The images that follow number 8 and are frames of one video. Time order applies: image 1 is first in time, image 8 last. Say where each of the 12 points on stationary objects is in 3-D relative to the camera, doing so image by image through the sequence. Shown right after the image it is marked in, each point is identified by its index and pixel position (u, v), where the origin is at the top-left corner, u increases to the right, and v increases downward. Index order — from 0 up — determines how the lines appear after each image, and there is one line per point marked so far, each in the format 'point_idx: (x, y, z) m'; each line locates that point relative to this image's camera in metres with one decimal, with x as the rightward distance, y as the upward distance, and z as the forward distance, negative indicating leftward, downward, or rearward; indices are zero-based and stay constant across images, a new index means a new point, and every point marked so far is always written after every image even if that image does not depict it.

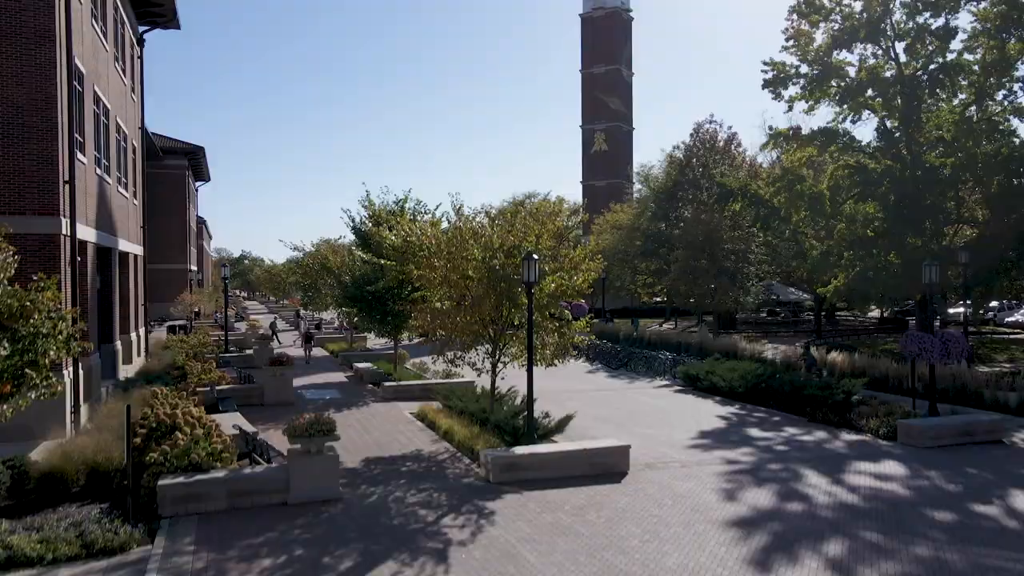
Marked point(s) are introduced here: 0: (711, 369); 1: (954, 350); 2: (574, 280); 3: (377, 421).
0: (+16.6, -6.8, +17.0) m
1: (+27.4, -3.9, +12.6) m
2: (+3.4, +0.2, +11.3) m
3: (-8.8, -8.6, +13.1) m
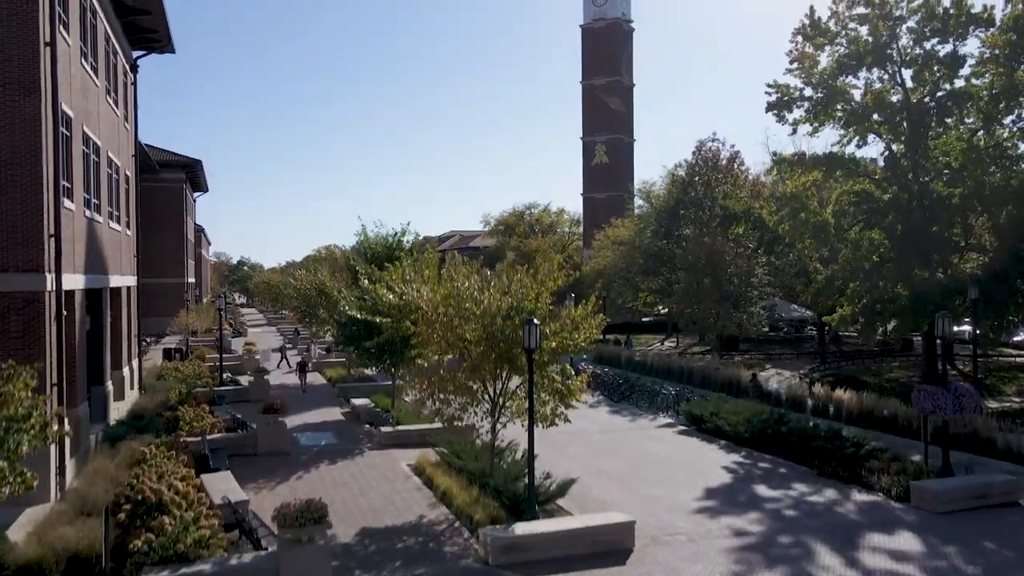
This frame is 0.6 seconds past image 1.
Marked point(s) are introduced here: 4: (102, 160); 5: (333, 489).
0: (+16.6, -10.0, +16.6) m
1: (+27.4, -7.1, +12.2) m
2: (+3.4, -2.9, +11.0) m
3: (-8.8, -11.8, +12.8) m
4: (-32.7, +10.1, +16.2) m
5: (-10.6, -11.9, +12.0) m
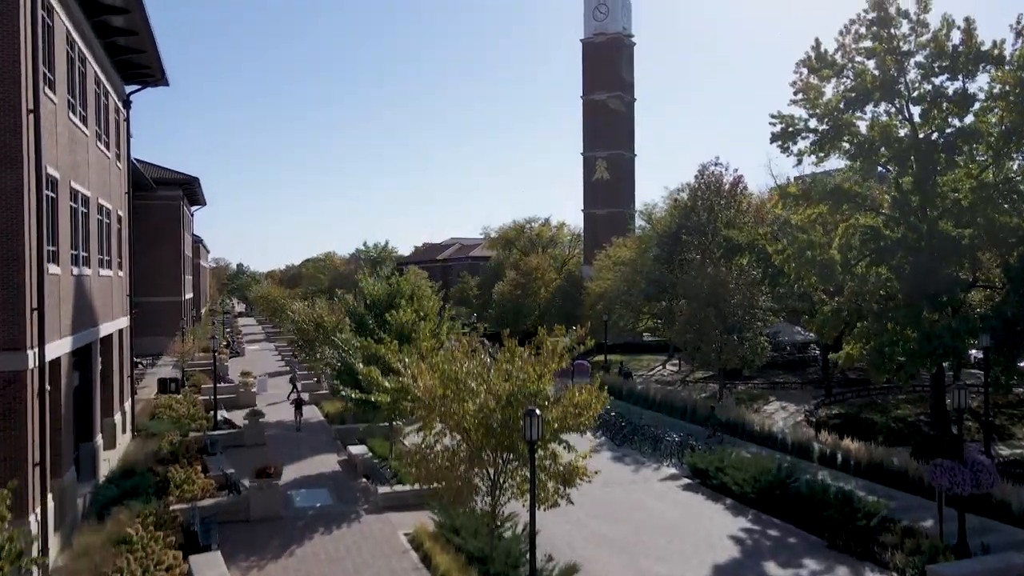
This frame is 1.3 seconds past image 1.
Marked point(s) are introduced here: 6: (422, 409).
0: (+16.7, -14.1, +16.2) m
1: (+27.4, -11.2, +11.8) m
2: (+3.4, -7.0, +10.5) m
3: (-8.7, -15.9, +12.3) m
4: (-32.7, +6.0, +15.8) m
5: (-10.6, -16.0, +11.6) m
6: (-4.5, -6.0, +10.3) m
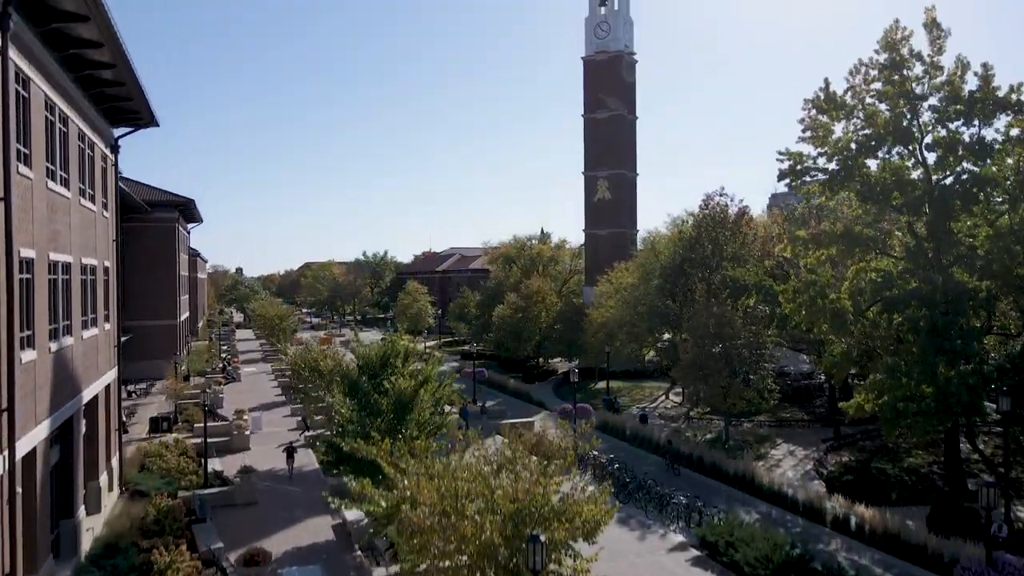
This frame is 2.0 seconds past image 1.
0: (+16.8, -19.2, +15.5) m
1: (+27.5, -16.2, +11.1) m
2: (+3.5, -12.1, +9.8) m
3: (-8.6, -20.9, +11.6) m
4: (-32.6, +1.0, +15.1) m
5: (-10.5, -21.0, +10.9) m
6: (-4.4, -11.0, +9.6) m
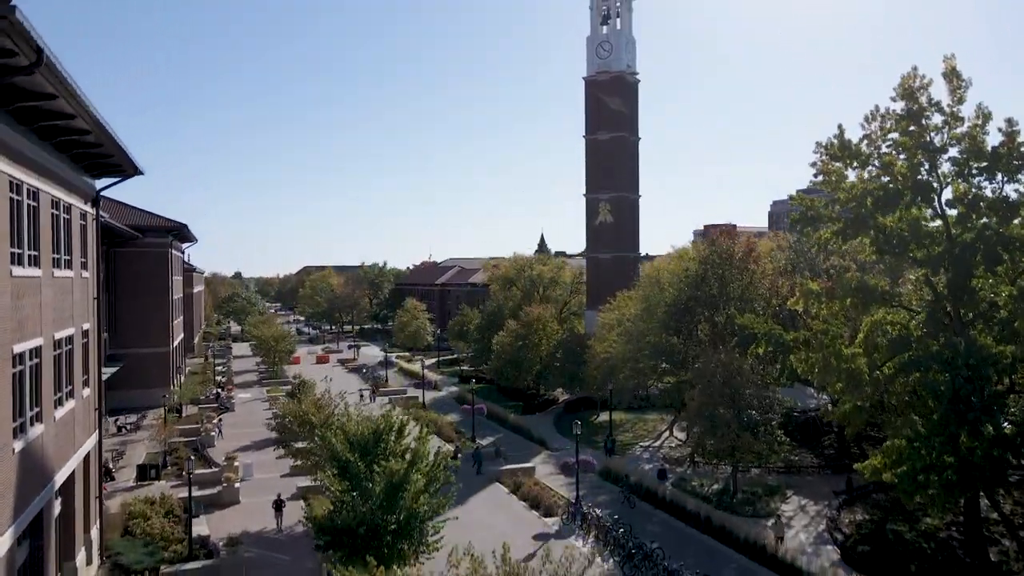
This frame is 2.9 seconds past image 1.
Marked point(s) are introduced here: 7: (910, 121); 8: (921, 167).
0: (+16.8, -24.9, +14.5) m
1: (+27.5, -22.0, +10.2) m
2: (+3.5, -17.8, +8.9) m
3: (-8.6, -26.6, +10.7) m
4: (-32.5, -4.7, +14.1) m
5: (-10.5, -26.8, +9.9) m
6: (-4.4, -16.7, +8.6) m
7: (+38.4, +16.1, +19.6) m
8: (+39.3, +11.7, +19.8) m
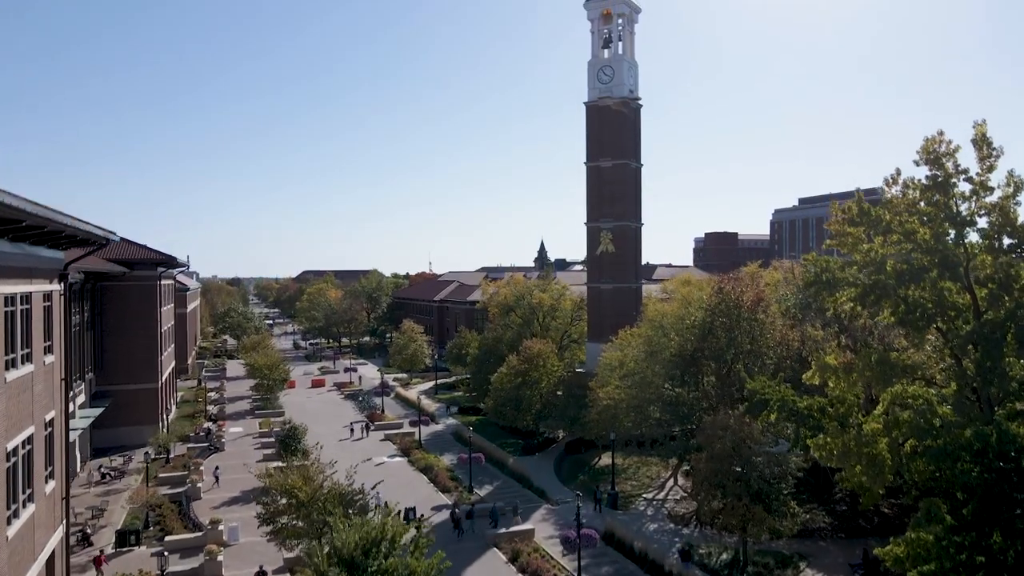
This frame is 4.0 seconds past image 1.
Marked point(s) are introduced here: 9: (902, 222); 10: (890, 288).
0: (+16.5, -32.1, +13.2) m
1: (+27.2, -29.1, +8.9) m
2: (+3.3, -25.0, +7.6) m
3: (-8.9, -33.8, +9.4) m
4: (-32.8, -11.8, +12.8) m
5: (-10.7, -33.9, +8.6) m
6: (-4.6, -23.9, +7.3) m
7: (+38.2, +8.9, +18.3) m
8: (+39.1, +4.5, +18.5) m
9: (+37.4, +6.1, +19.5) m
10: (+36.5, -0.2, +19.8) m
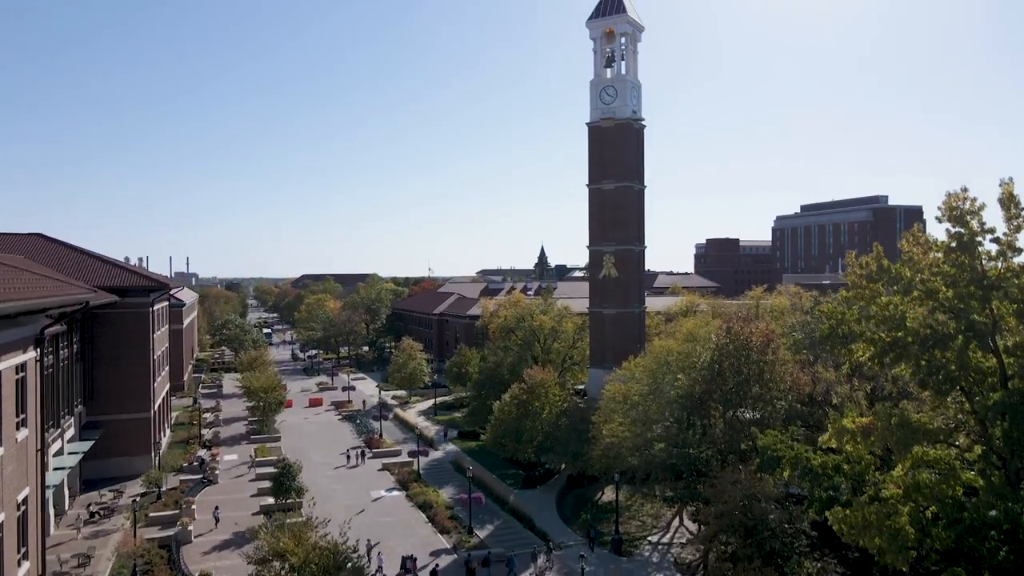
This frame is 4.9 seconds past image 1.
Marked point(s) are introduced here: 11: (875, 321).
0: (+16.7, -37.6, +12.3) m
1: (+27.4, -34.7, +7.9) m
2: (+3.4, -30.5, +6.6) m
3: (-8.7, -39.4, +8.4) m
4: (-32.7, -17.4, +11.9) m
5: (-10.6, -39.5, +7.7) m
6: (-4.5, -29.5, +6.4) m
7: (+38.3, +3.4, +17.4) m
8: (+39.2, -1.0, +17.5) m
9: (+37.5, +0.6, +18.5) m
10: (+36.7, -5.8, +18.9) m
11: (+35.7, -3.5, +19.9) m
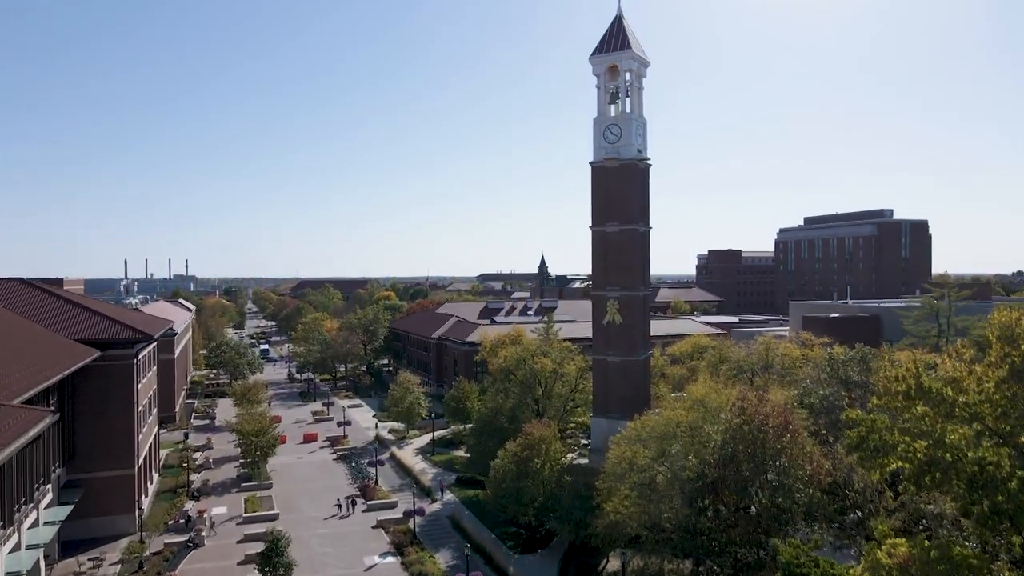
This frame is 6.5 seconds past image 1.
0: (+16.7, -47.7, +10.5) m
1: (+27.4, -44.7, +6.1) m
2: (+3.5, -40.6, +4.8) m
3: (-8.7, -49.4, +6.6) m
4: (-32.6, -27.4, +10.1) m
5: (-10.6, -49.5, +5.9) m
6: (-4.5, -39.5, +4.6) m
7: (+38.3, -6.7, +15.6) m
8: (+39.3, -11.1, +15.7) m
9: (+37.6, -9.5, +16.7) m
10: (+36.7, -15.8, +17.1) m
11: (+35.8, -13.5, +18.1) m
